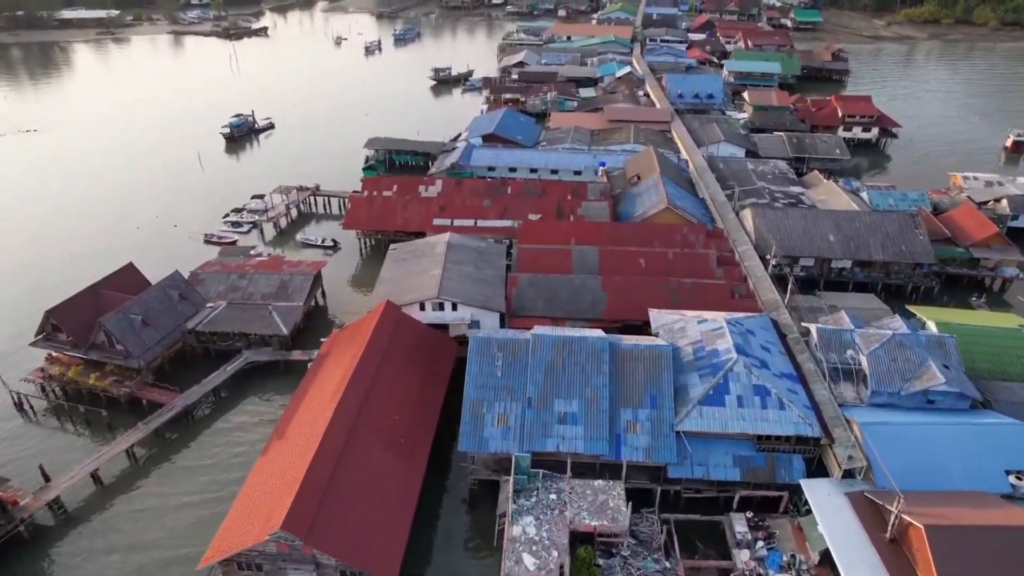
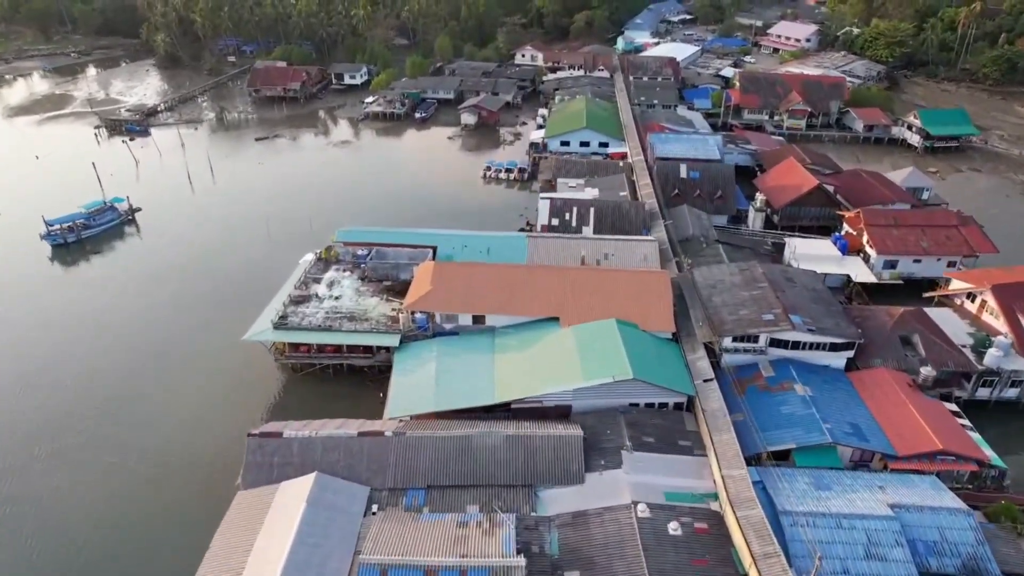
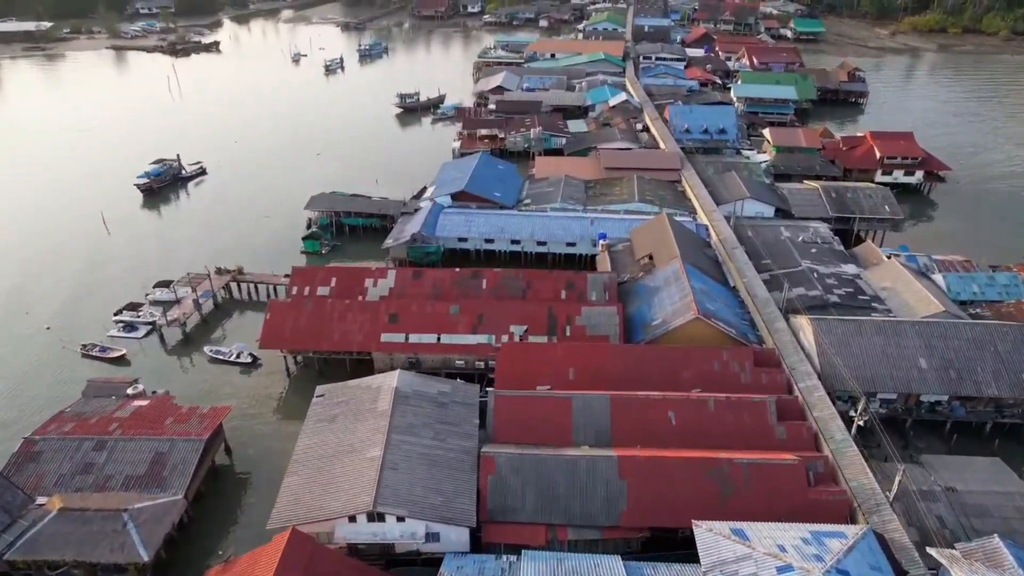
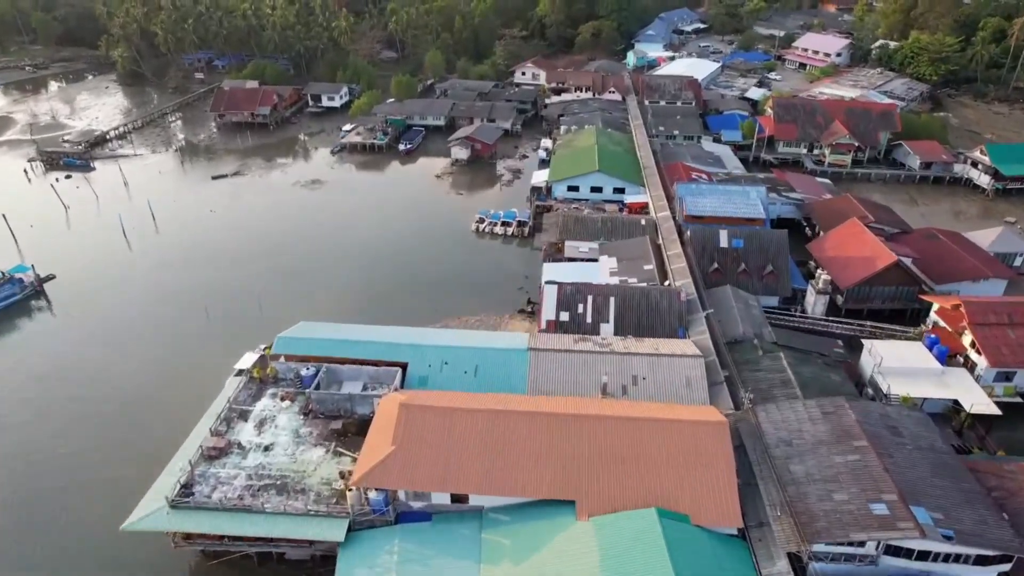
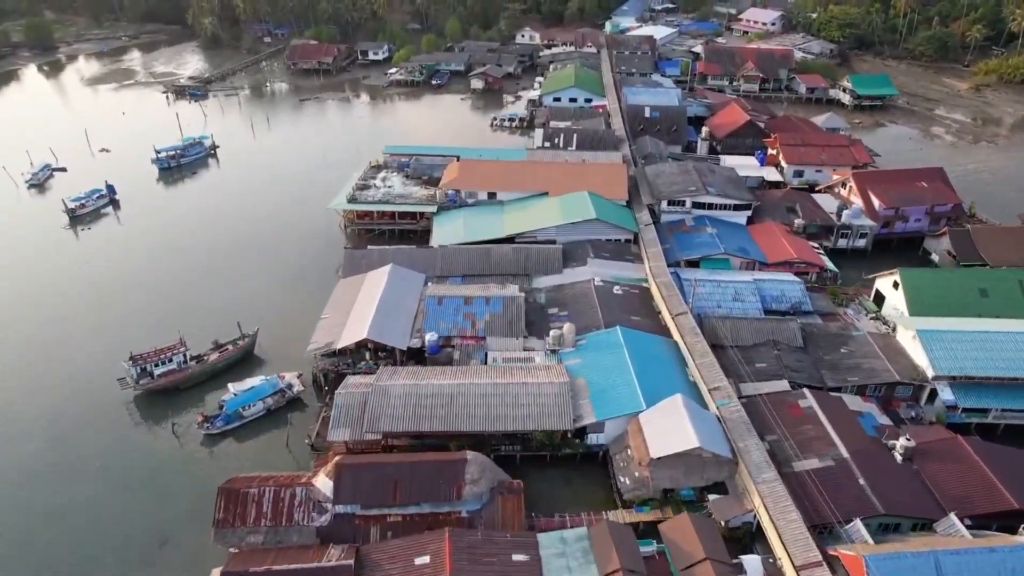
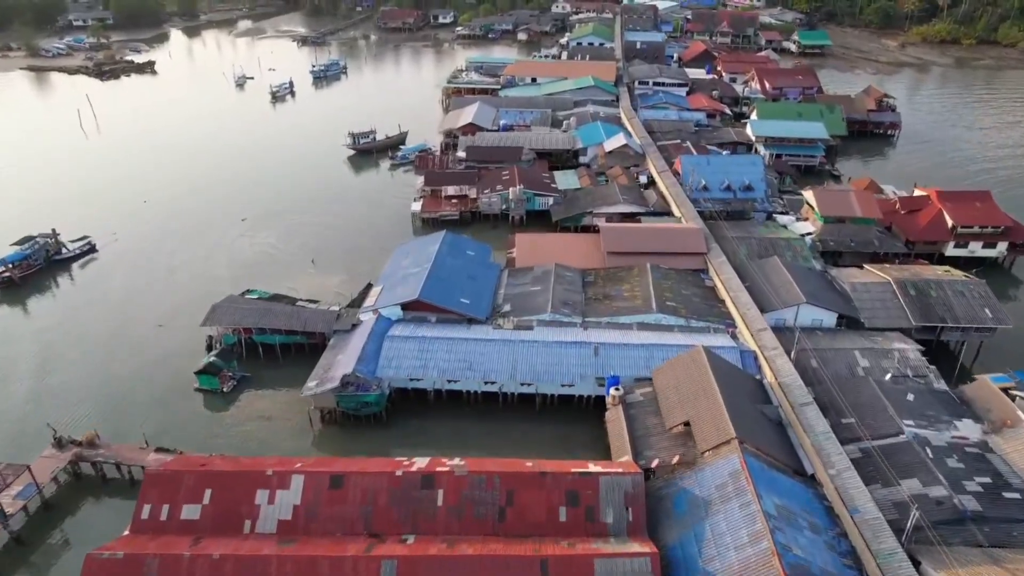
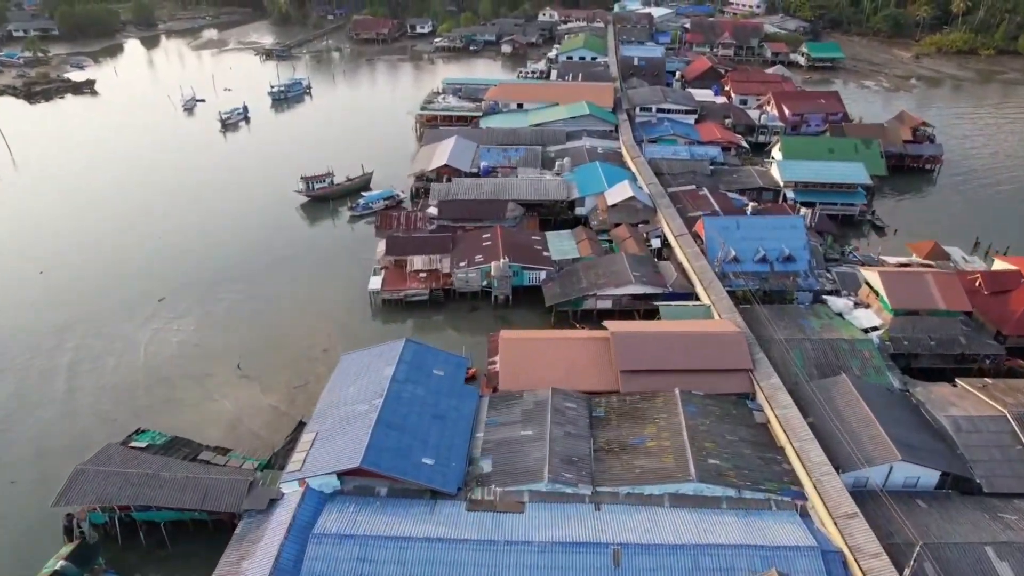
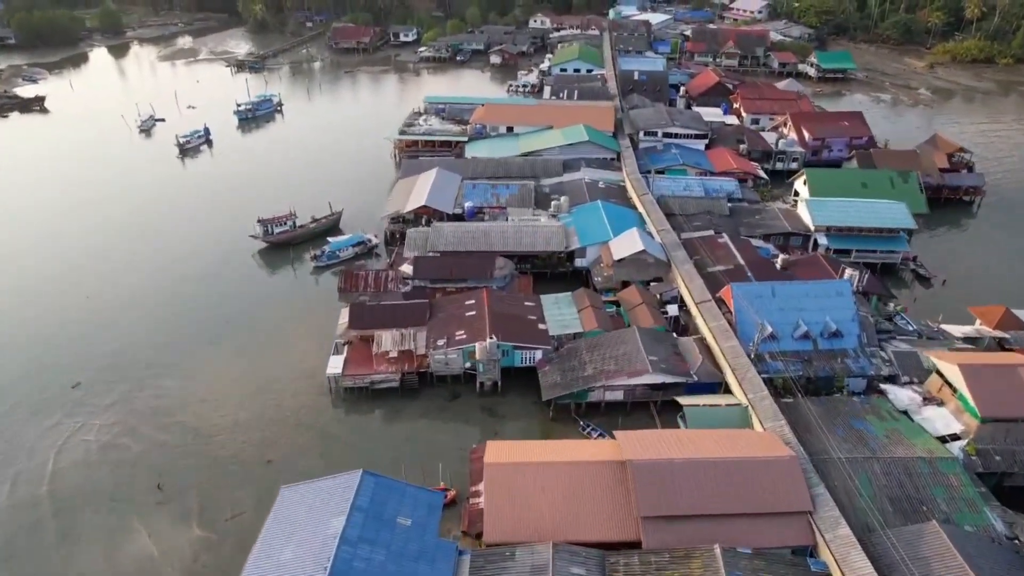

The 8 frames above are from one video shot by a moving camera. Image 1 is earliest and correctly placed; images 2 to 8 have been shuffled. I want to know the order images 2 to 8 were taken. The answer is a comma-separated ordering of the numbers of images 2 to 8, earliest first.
3, 6, 7, 8, 5, 2, 4
